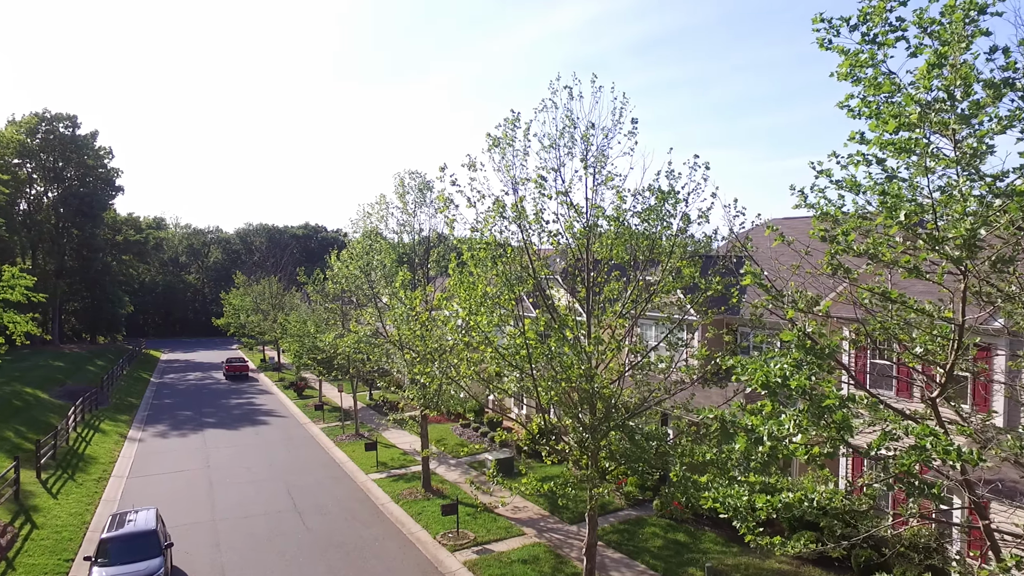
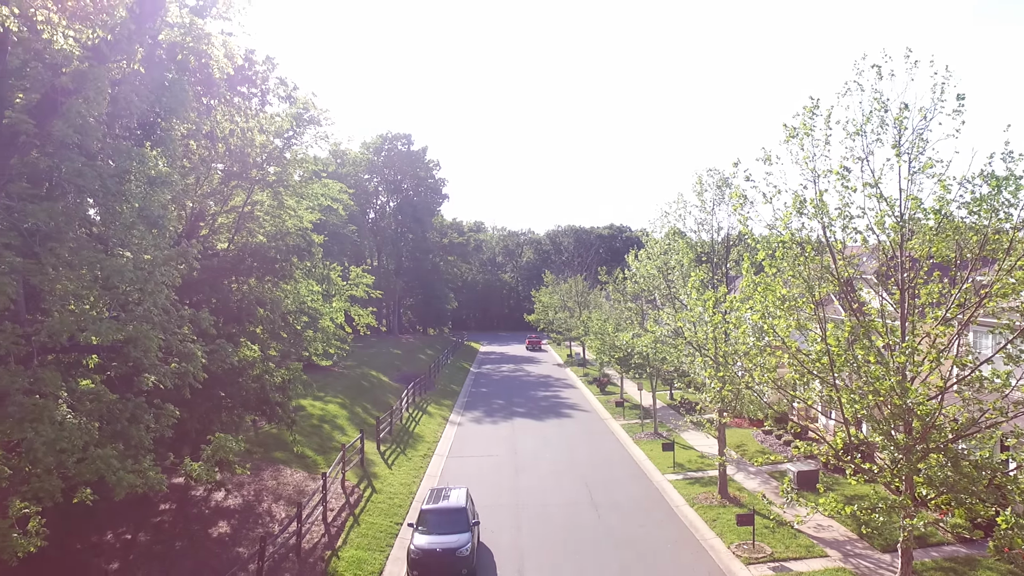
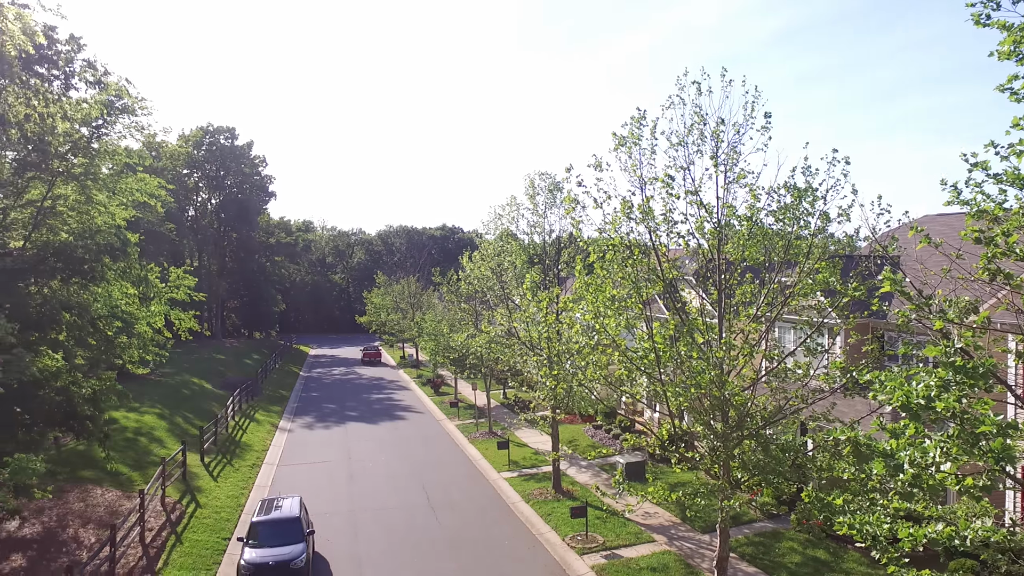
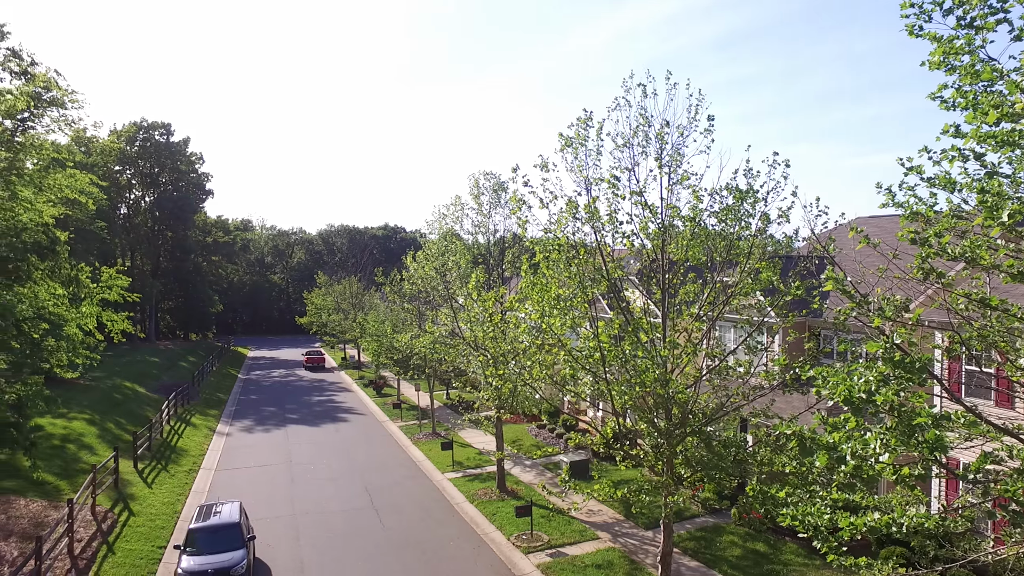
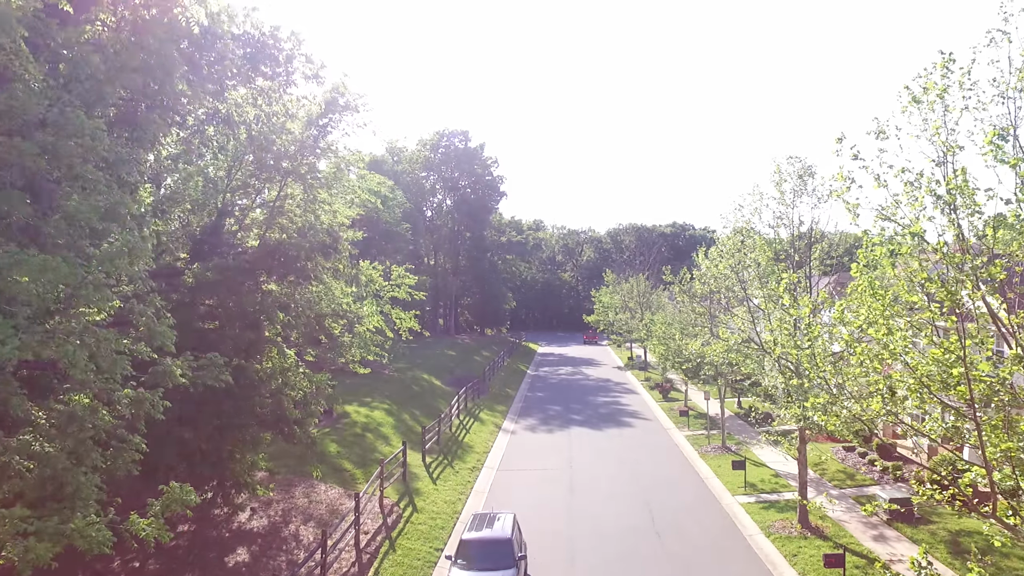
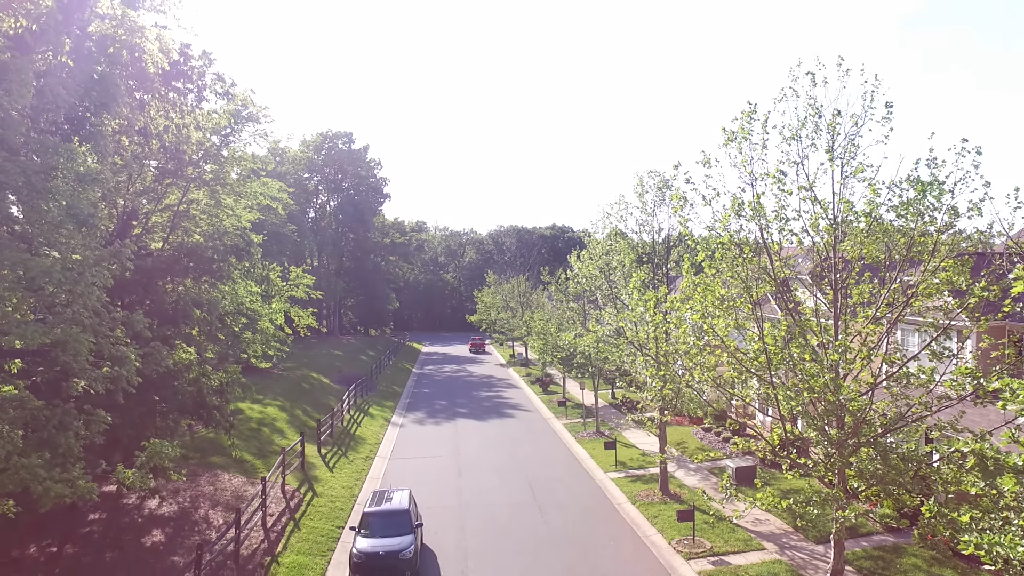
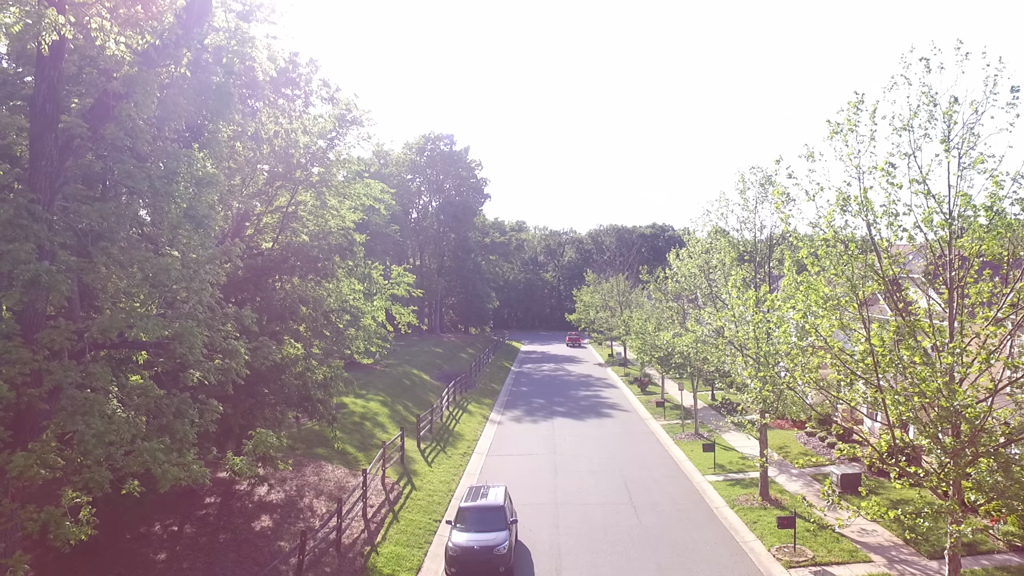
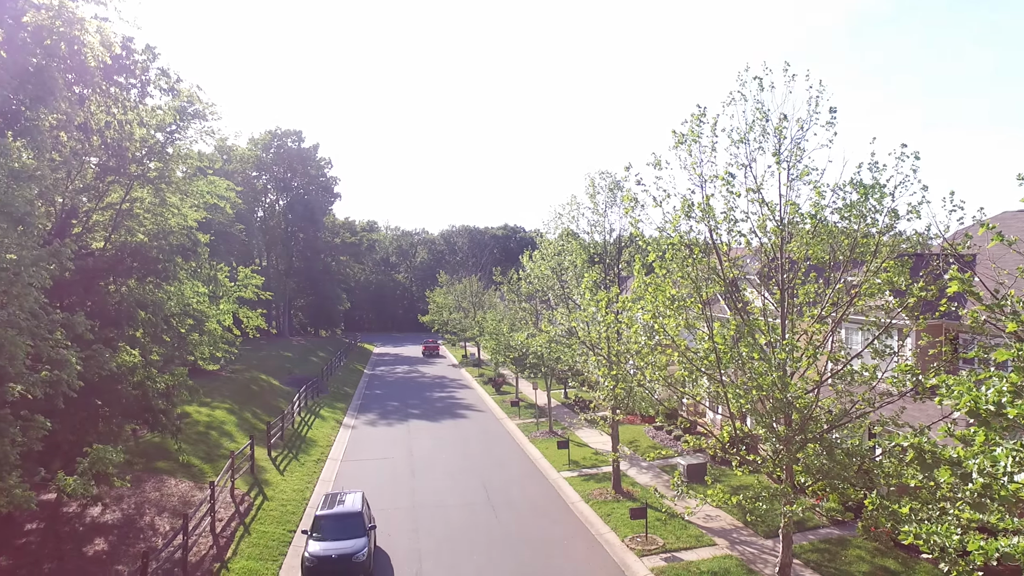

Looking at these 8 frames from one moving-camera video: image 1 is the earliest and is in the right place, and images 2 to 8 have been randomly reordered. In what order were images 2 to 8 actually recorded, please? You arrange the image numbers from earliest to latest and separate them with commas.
4, 3, 8, 6, 2, 7, 5
